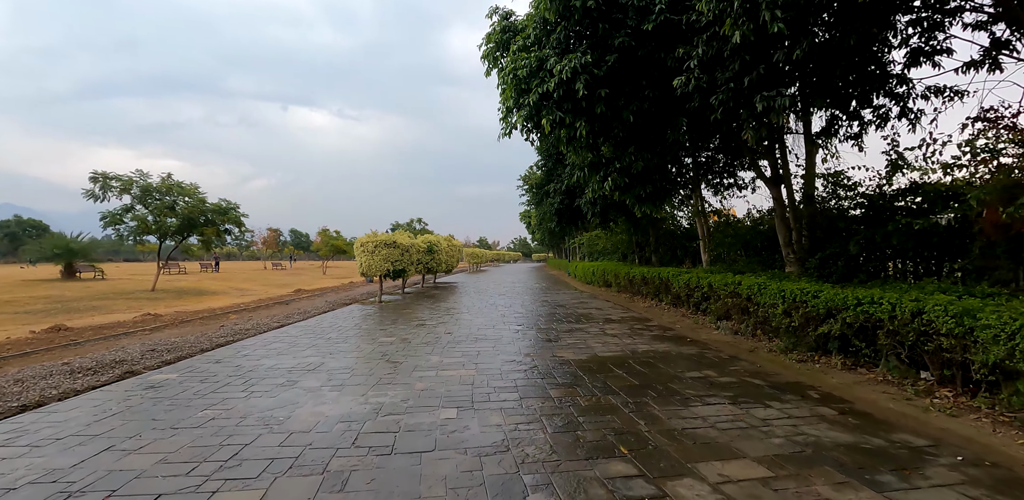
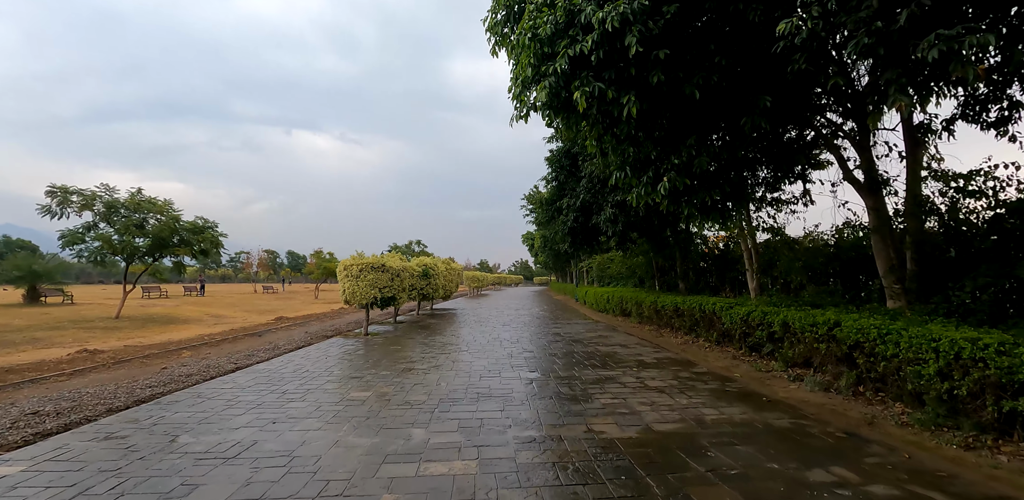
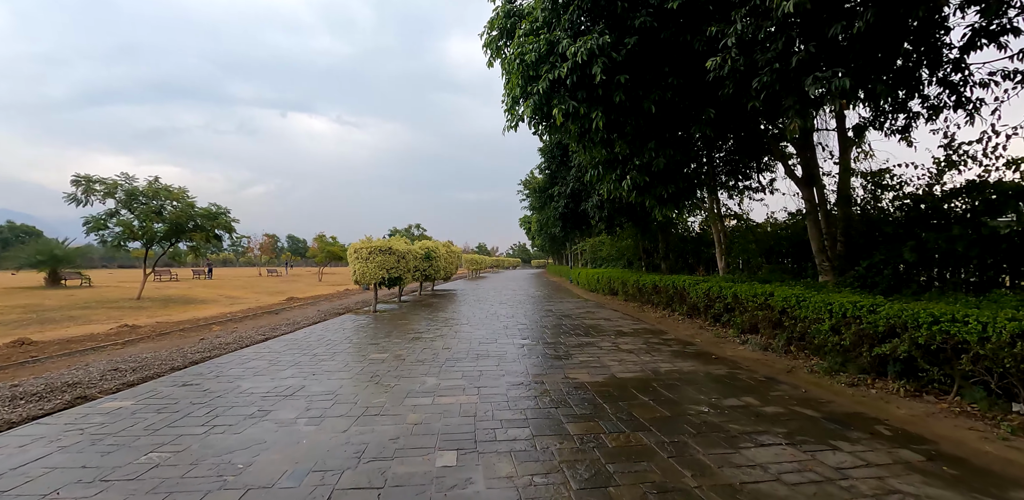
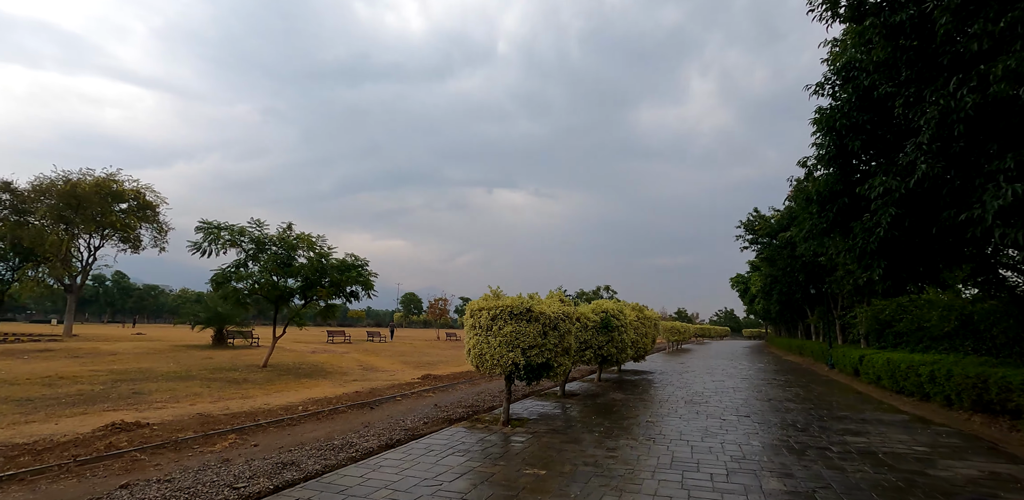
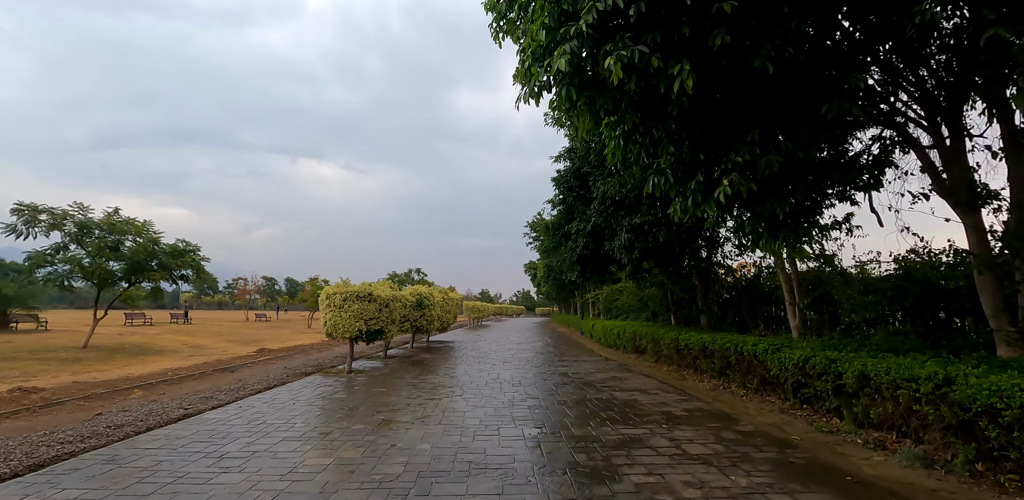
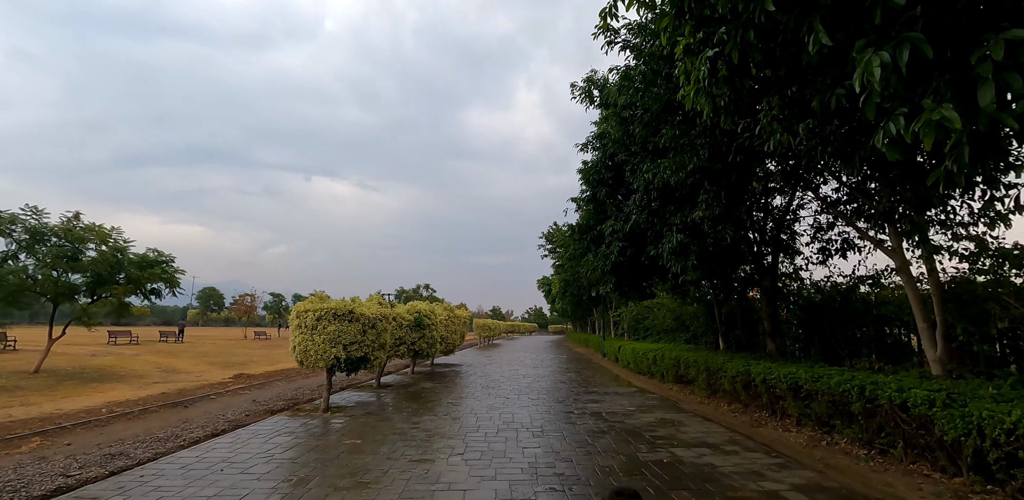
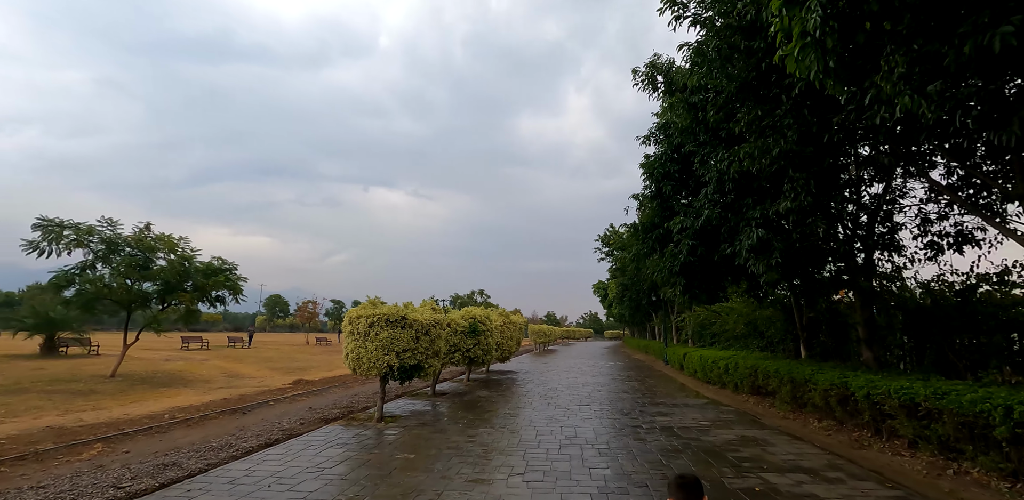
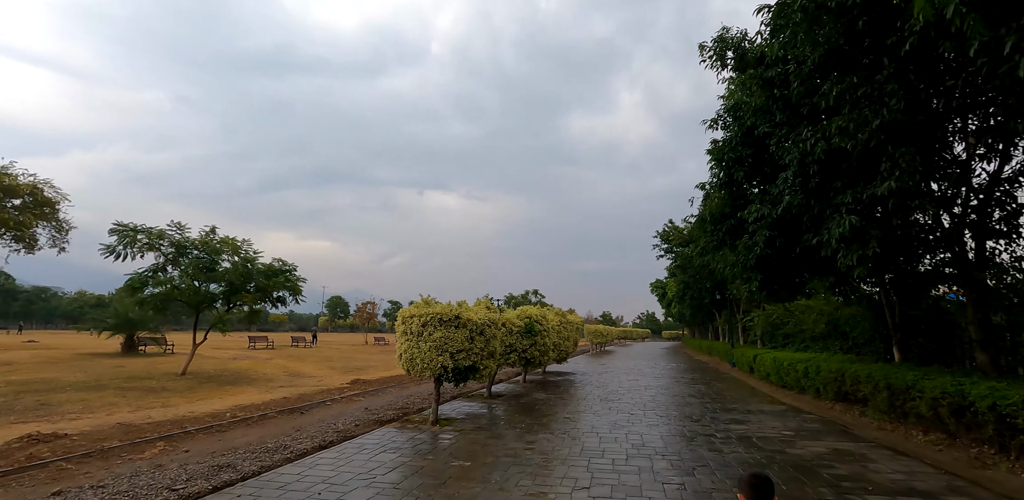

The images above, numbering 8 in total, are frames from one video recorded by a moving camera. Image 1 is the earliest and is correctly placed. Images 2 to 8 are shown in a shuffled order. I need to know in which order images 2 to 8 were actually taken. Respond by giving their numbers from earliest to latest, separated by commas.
3, 2, 5, 6, 7, 8, 4
